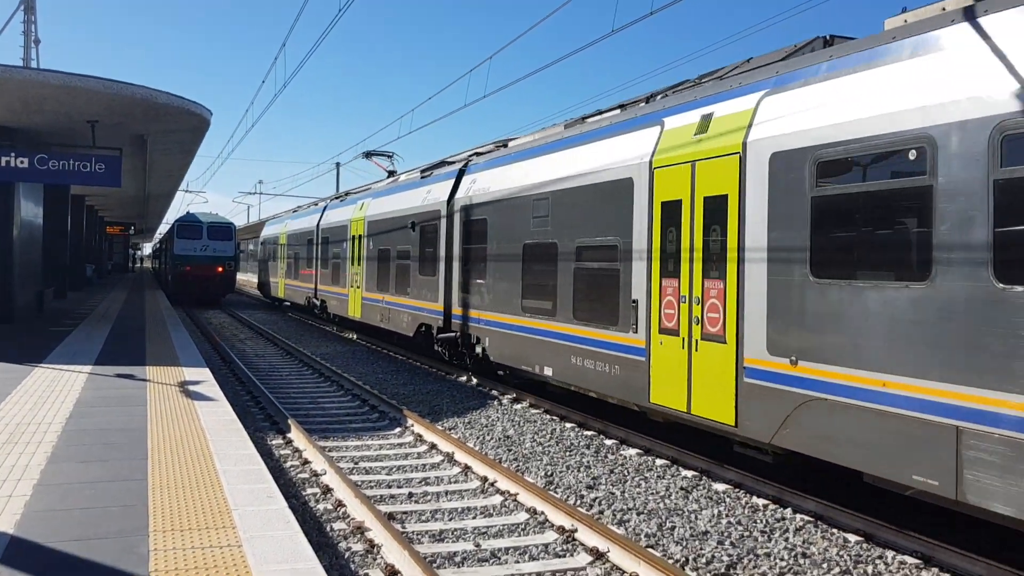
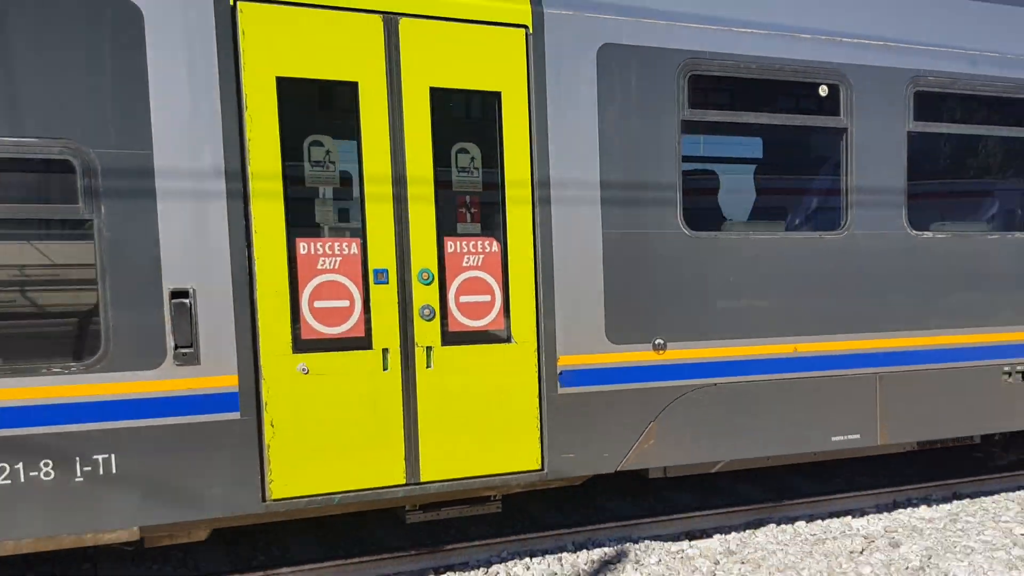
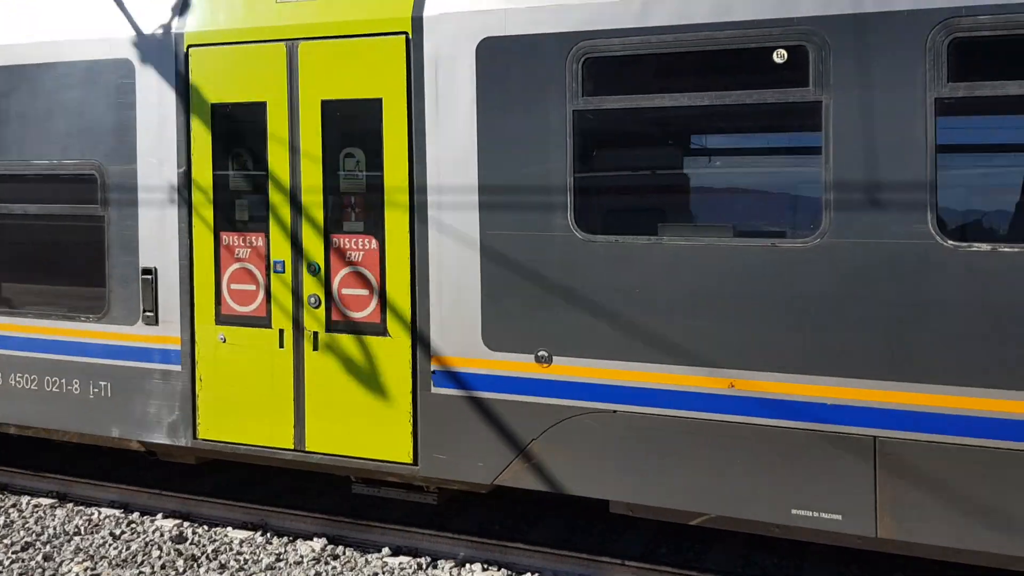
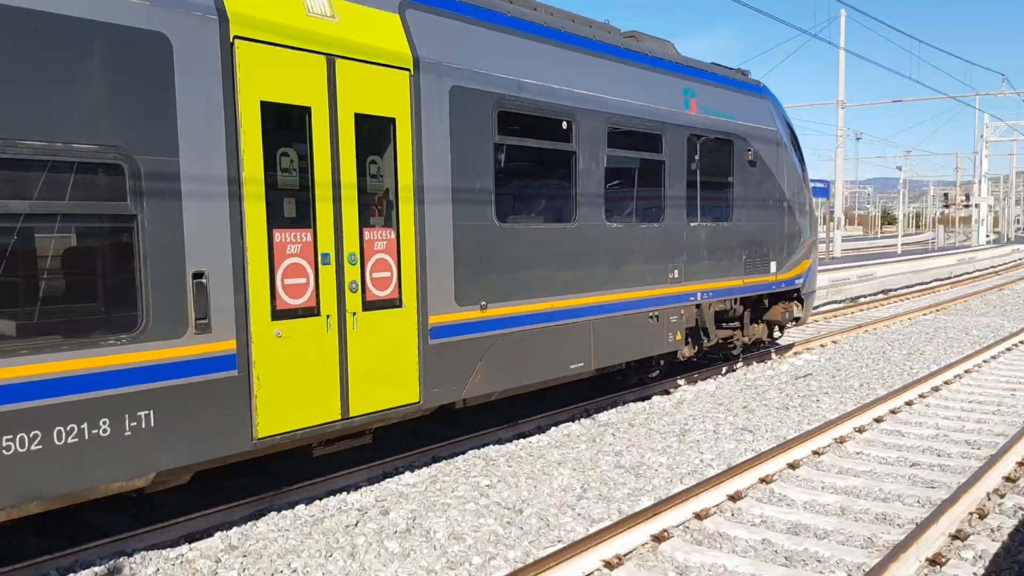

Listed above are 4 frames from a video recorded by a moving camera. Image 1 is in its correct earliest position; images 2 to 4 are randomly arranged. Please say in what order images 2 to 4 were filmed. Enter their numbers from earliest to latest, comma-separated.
3, 2, 4
